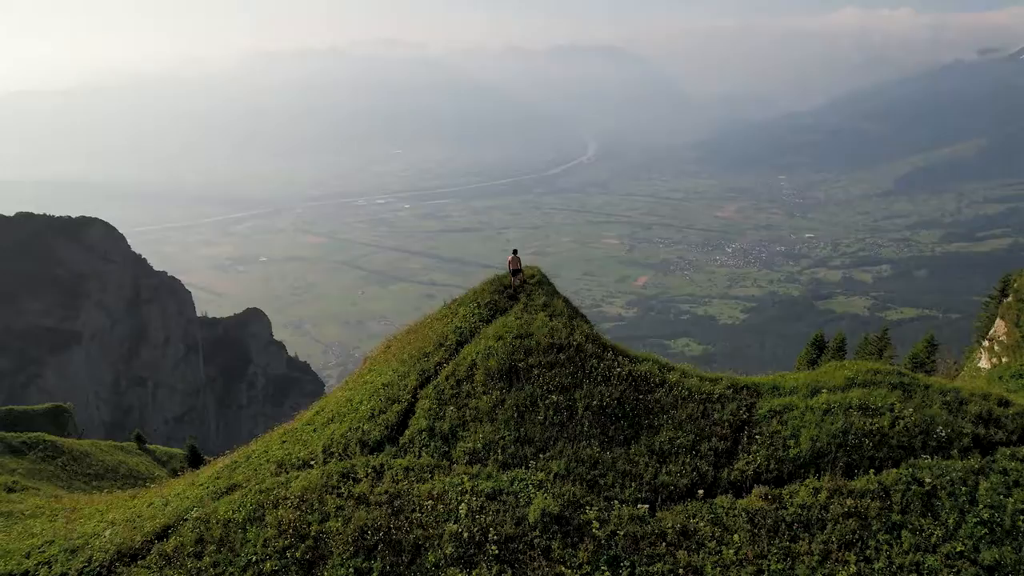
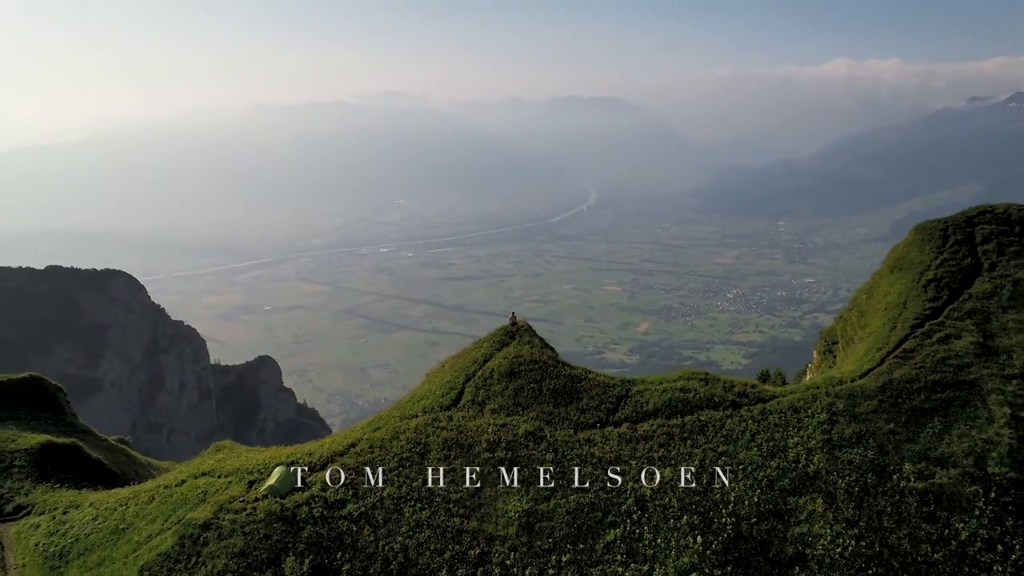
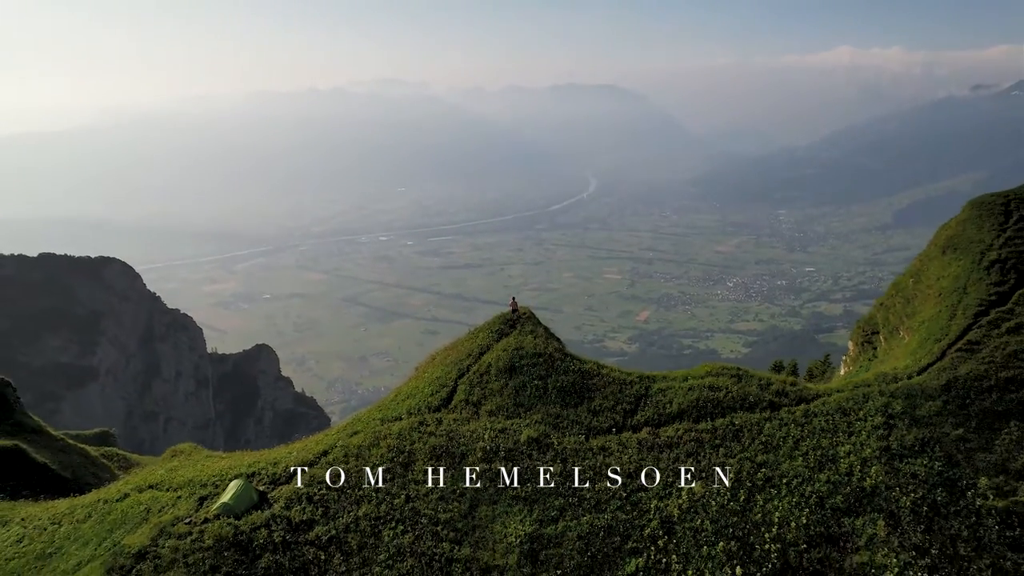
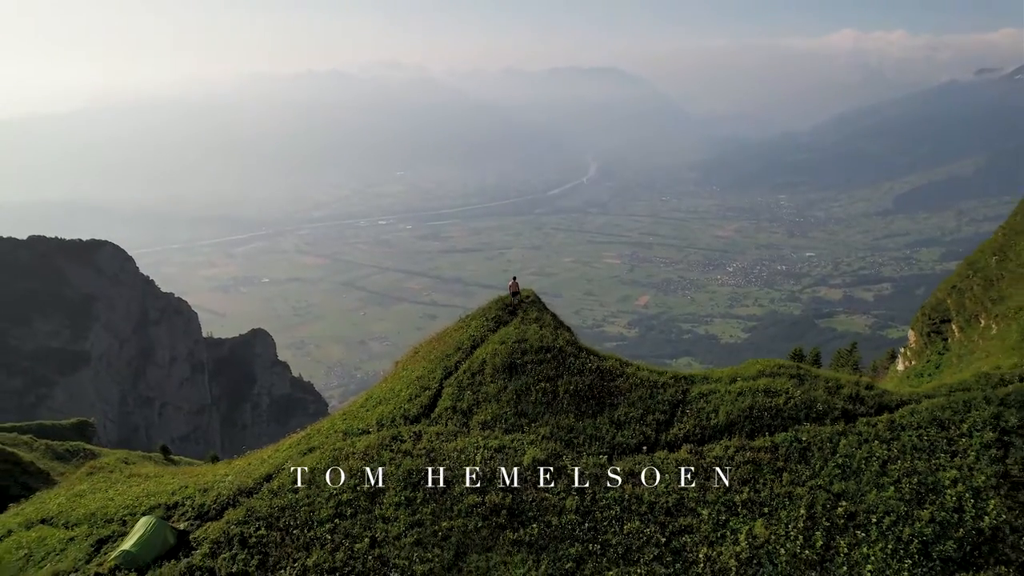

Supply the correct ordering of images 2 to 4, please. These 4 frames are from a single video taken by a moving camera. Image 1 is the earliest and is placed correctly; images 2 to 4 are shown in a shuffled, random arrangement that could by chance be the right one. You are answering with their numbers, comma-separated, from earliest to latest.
4, 3, 2
